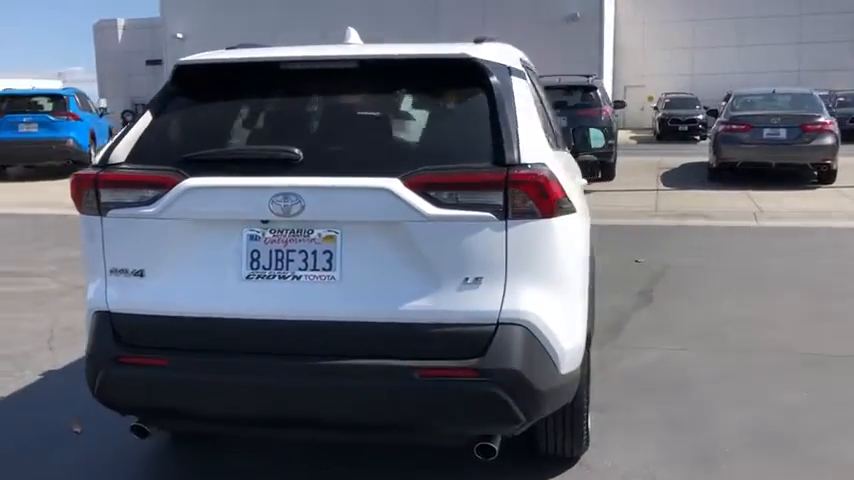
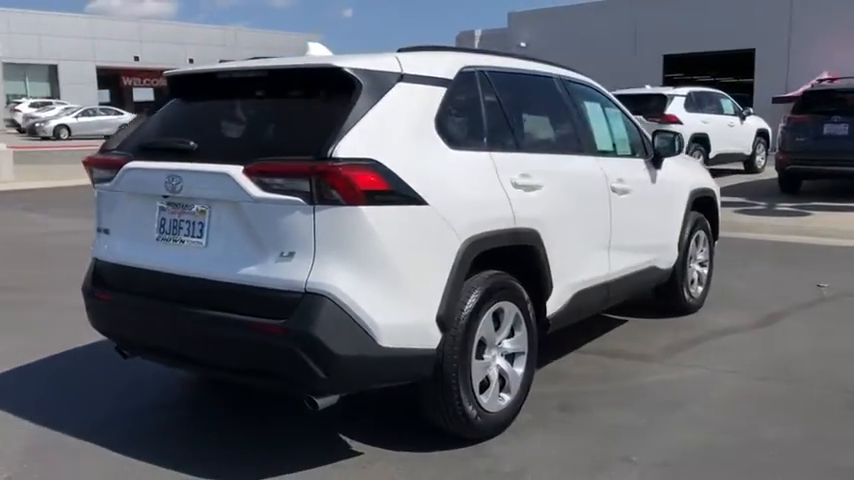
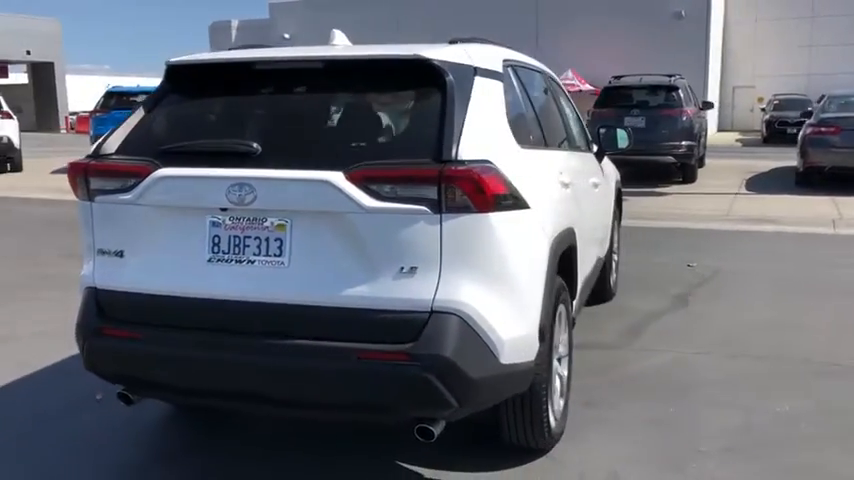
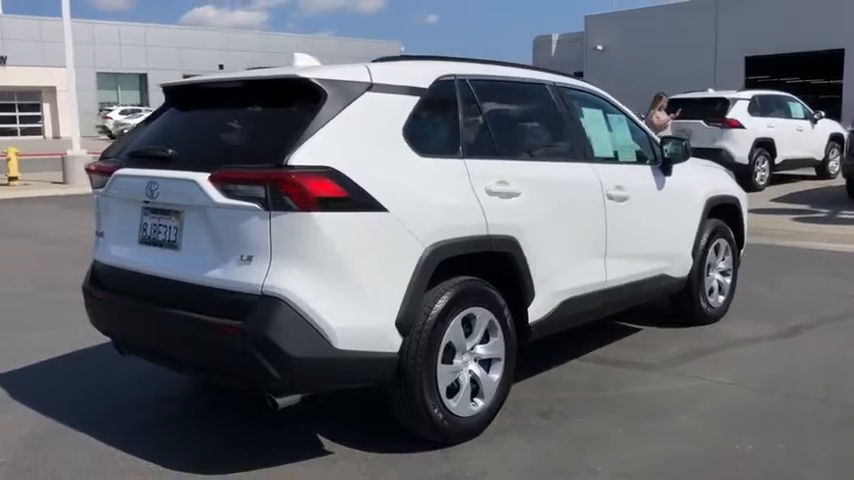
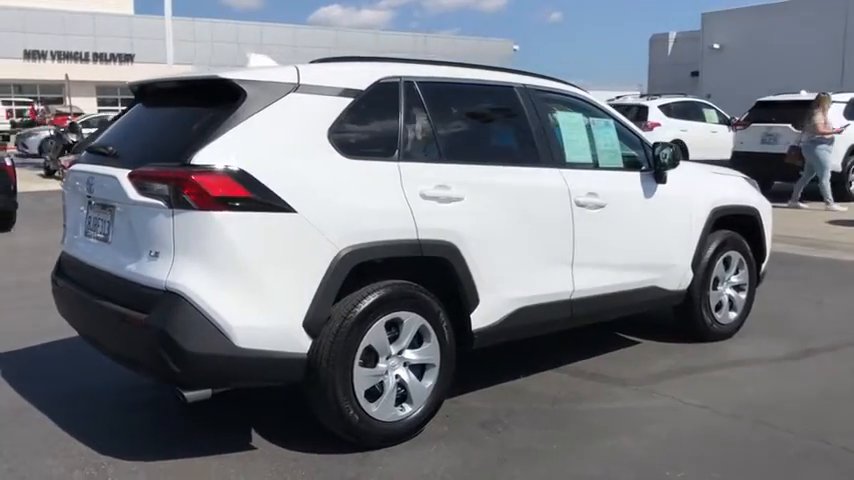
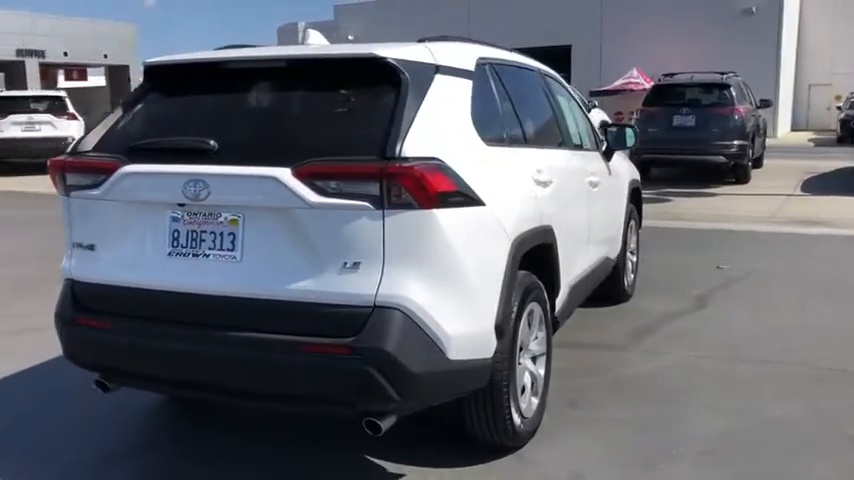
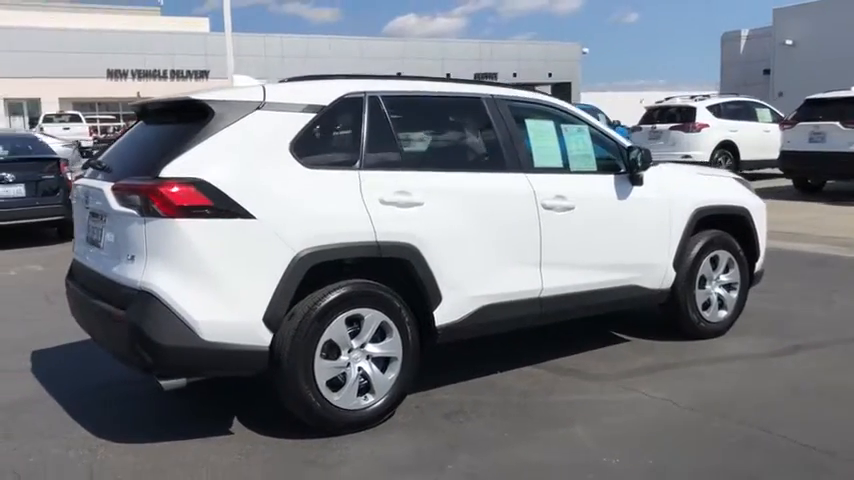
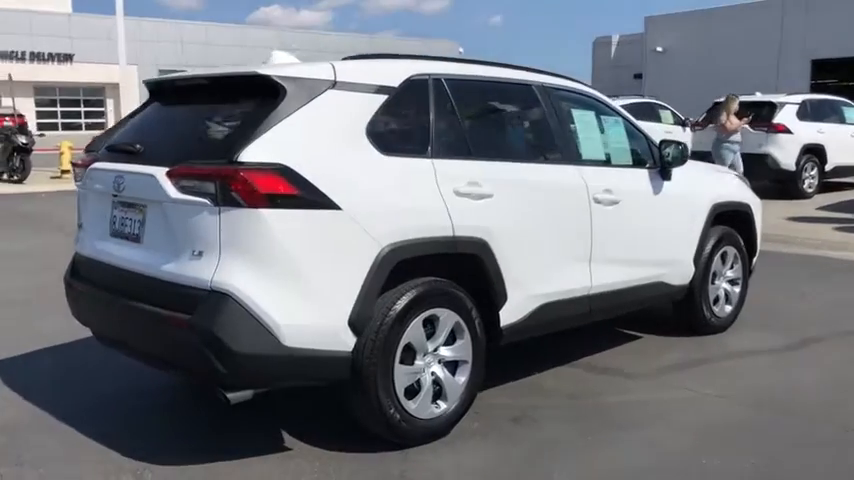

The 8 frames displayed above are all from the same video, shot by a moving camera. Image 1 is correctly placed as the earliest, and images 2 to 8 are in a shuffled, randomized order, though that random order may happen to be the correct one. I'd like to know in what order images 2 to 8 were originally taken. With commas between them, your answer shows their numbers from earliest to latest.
3, 6, 2, 4, 8, 5, 7
